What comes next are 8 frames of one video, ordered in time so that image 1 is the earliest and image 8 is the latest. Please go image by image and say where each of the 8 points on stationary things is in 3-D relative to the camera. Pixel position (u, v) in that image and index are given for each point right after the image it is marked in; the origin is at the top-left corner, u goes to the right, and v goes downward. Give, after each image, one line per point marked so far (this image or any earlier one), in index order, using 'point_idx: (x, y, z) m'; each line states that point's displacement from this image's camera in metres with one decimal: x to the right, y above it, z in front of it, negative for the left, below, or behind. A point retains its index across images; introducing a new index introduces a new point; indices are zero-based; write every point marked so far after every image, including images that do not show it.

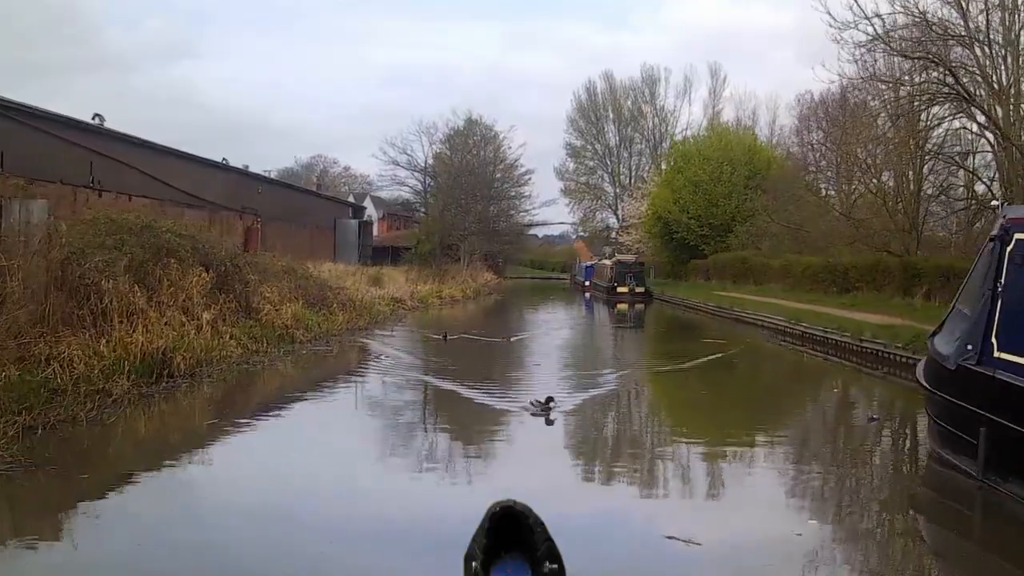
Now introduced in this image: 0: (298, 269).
0: (-4.7, +0.4, +18.4) m
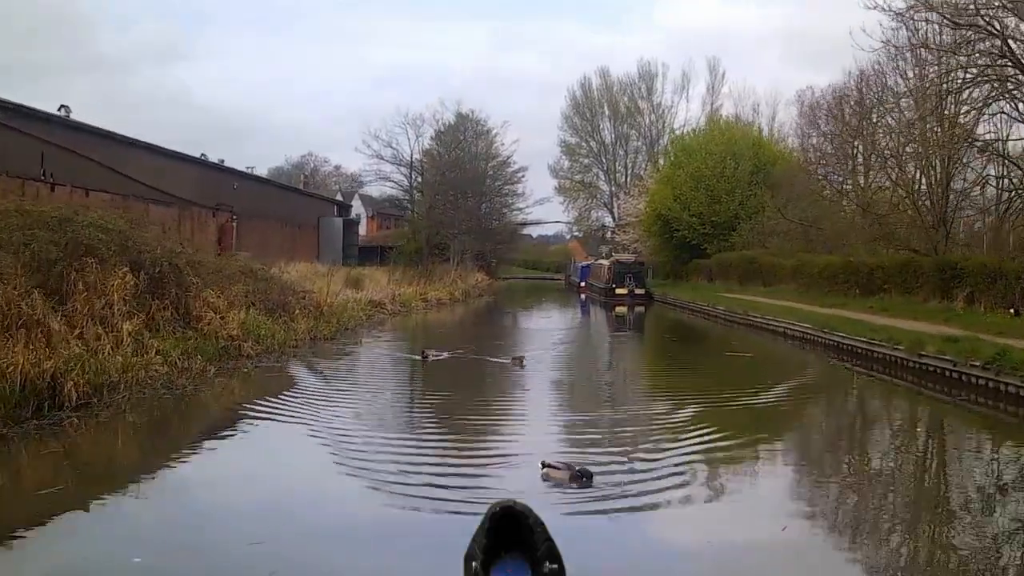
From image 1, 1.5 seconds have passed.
0: (-4.9, +0.4, +16.3) m
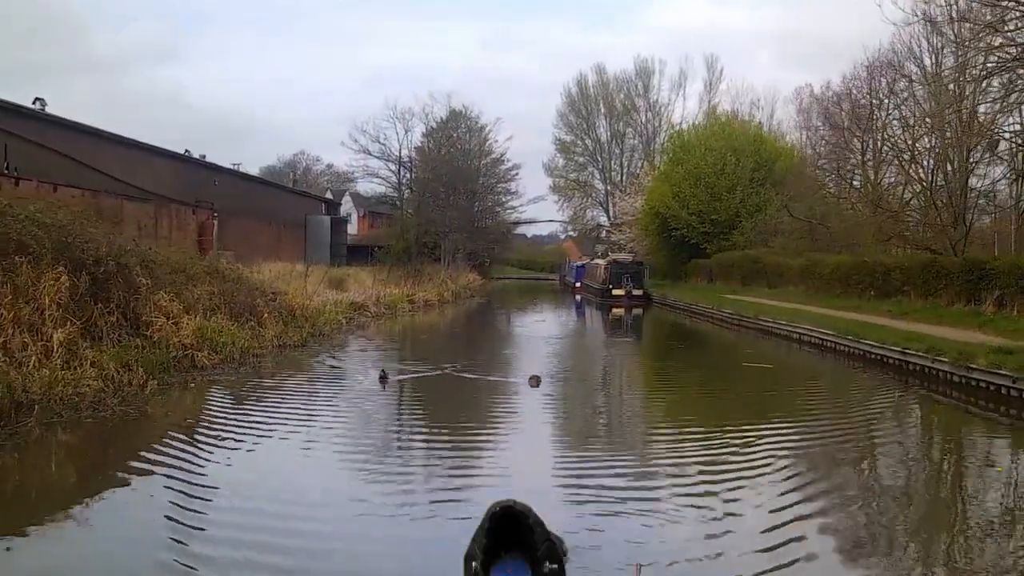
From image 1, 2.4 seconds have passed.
0: (-5.0, +0.3, +14.9) m
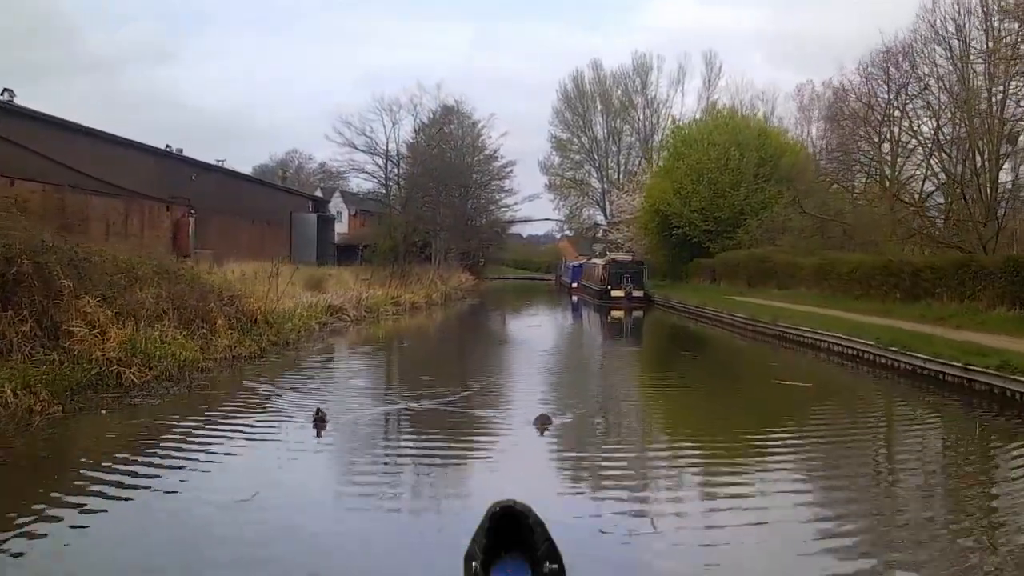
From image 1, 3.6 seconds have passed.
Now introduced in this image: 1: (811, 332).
0: (-5.2, +0.3, +13.3) m
1: (+6.8, -1.0, +19.4) m
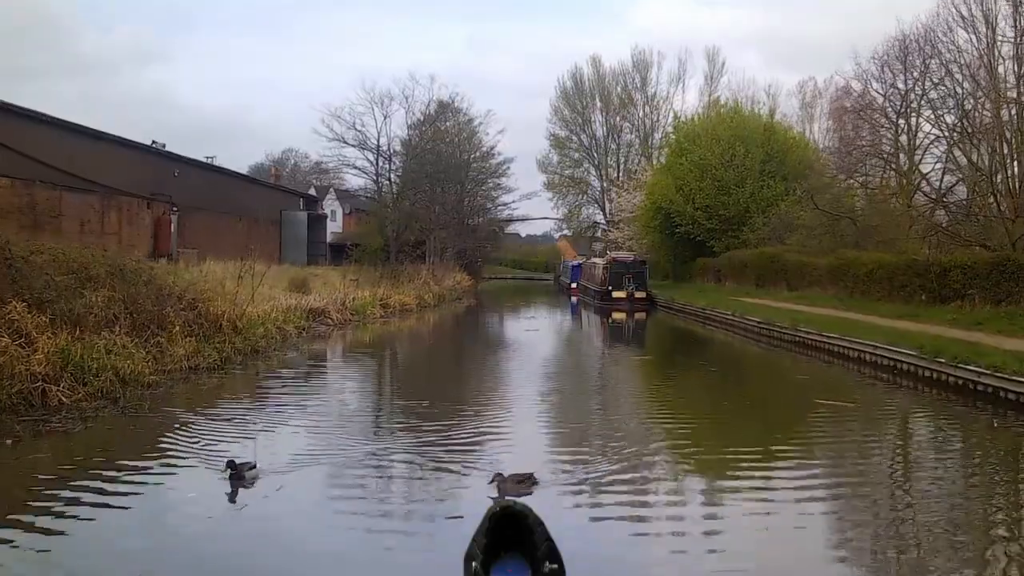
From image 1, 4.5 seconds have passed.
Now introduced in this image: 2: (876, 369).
0: (-5.3, +0.3, +12.0) m
1: (+6.7, -1.0, +18.1) m
2: (+6.7, -1.5, +15.7) m
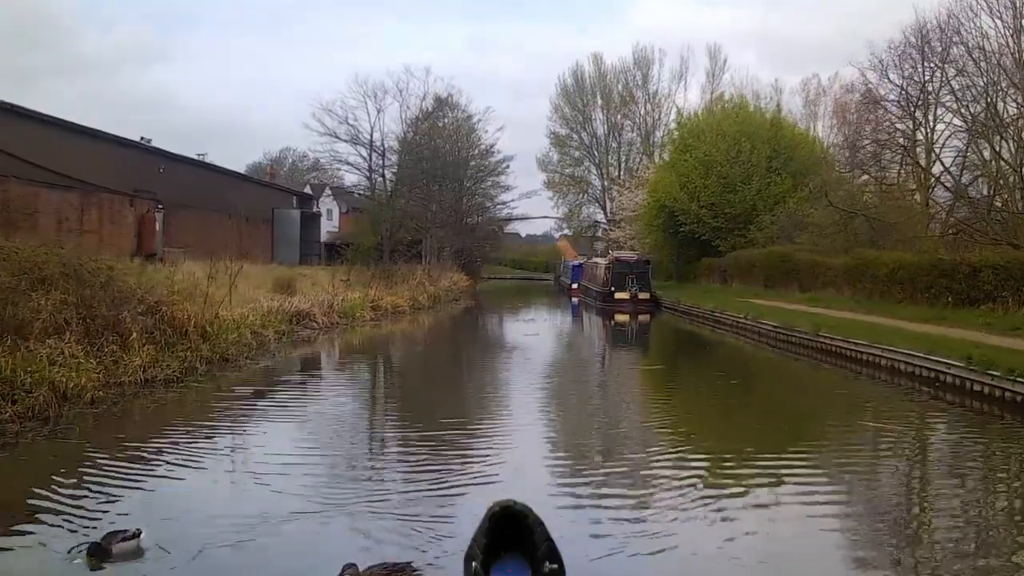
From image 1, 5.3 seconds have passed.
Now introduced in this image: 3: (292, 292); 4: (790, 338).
0: (-5.3, +0.2, +11.0) m
1: (+6.7, -1.0, +17.1) m
2: (+6.7, -1.5, +14.6) m
3: (-4.9, -0.1, +19.3) m
4: (+6.4, -1.1, +19.5) m
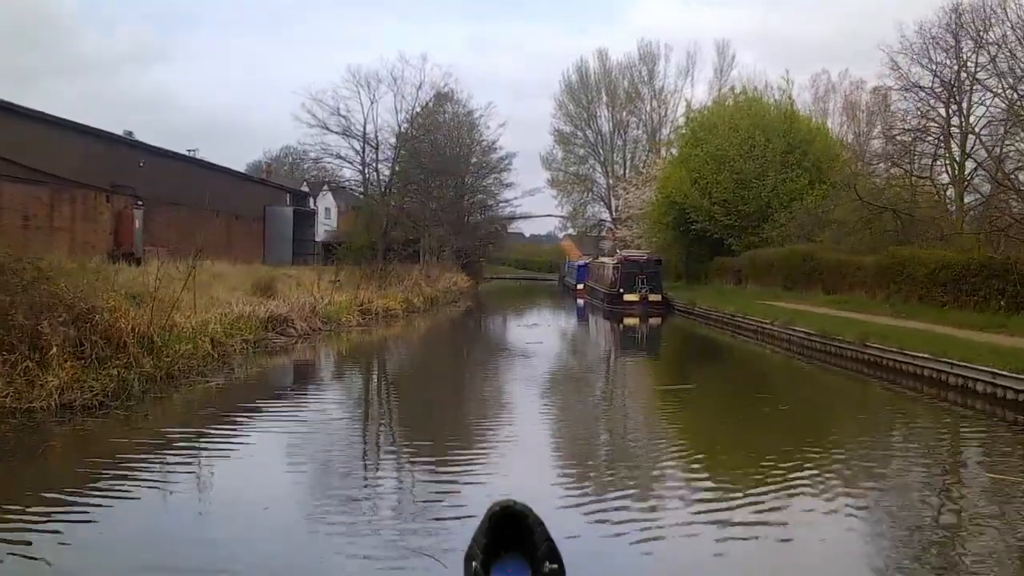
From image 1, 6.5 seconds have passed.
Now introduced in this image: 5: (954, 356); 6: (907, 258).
0: (-5.3, +0.2, +9.4) m
1: (+6.7, -1.1, +15.4) m
2: (+6.7, -1.6, +13.0) m
3: (-4.9, -0.1, +17.7) m
4: (+6.4, -1.2, +17.8) m
5: (+7.1, -1.1, +13.9) m
6: (+8.7, +0.7, +19.4) m
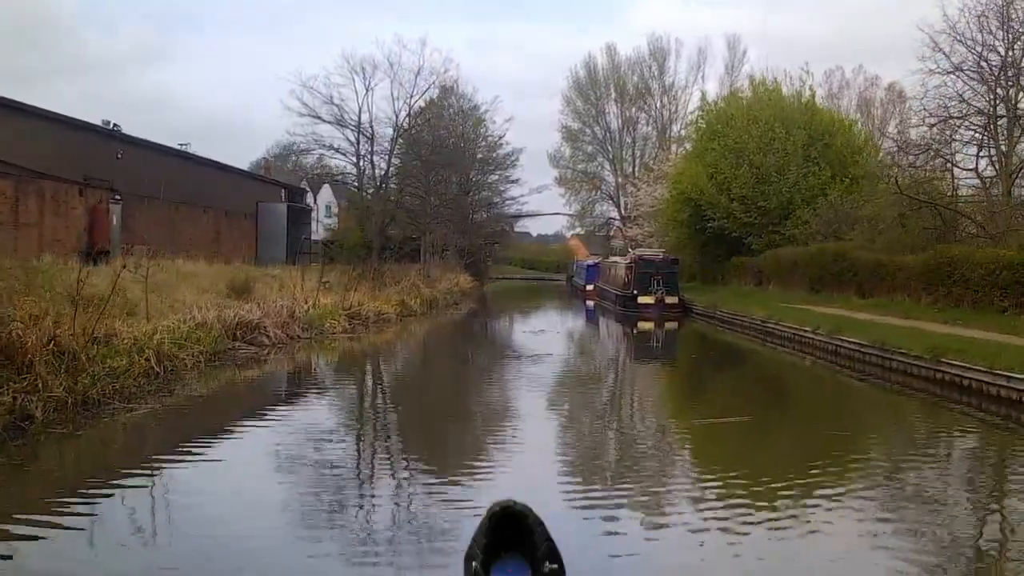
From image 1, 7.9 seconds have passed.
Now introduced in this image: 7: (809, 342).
0: (-5.3, +0.2, +7.7) m
1: (+6.7, -1.1, +13.7) m
2: (+6.7, -1.6, +11.2) m
3: (-4.8, -0.2, +16.1) m
4: (+6.5, -1.2, +16.1) m
5: (+7.1, -1.1, +12.1) m
6: (+8.8, +0.6, +17.6) m
7: (+6.1, -1.2, +18.8) m
